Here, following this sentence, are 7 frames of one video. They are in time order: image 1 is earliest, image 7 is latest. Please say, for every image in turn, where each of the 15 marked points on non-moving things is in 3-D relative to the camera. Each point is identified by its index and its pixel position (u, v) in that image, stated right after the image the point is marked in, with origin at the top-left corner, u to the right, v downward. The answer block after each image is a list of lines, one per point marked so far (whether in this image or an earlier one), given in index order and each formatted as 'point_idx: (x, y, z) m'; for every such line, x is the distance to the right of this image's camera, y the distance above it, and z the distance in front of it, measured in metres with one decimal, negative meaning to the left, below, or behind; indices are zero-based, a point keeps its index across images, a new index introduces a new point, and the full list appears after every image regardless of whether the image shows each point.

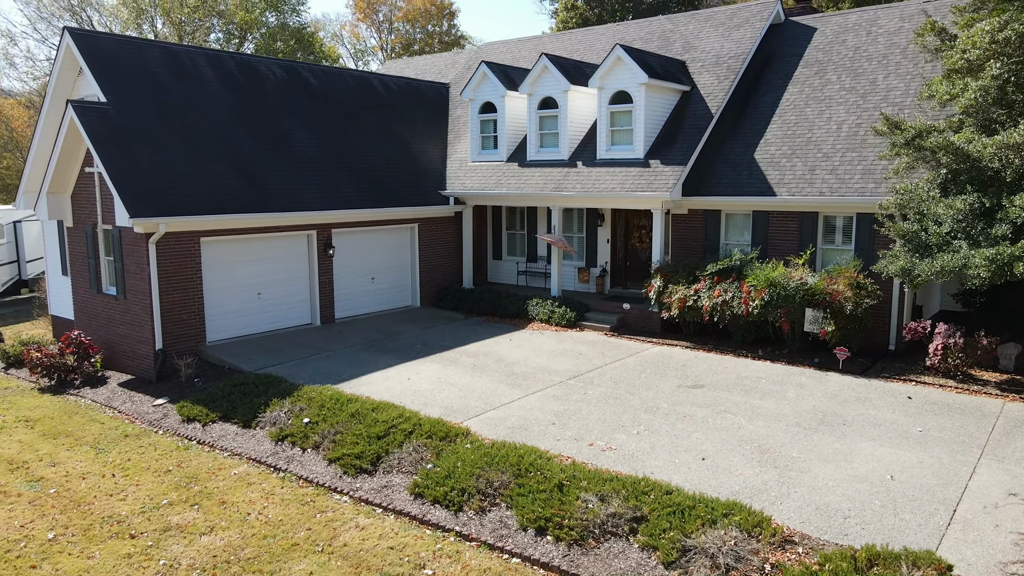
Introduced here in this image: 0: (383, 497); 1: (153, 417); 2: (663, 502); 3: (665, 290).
0: (-1.6, -2.5, +9.2) m
1: (-5.9, -2.1, +12.5) m
2: (+1.6, -2.3, +8.2) m
3: (+3.2, 0.0, +16.1) m
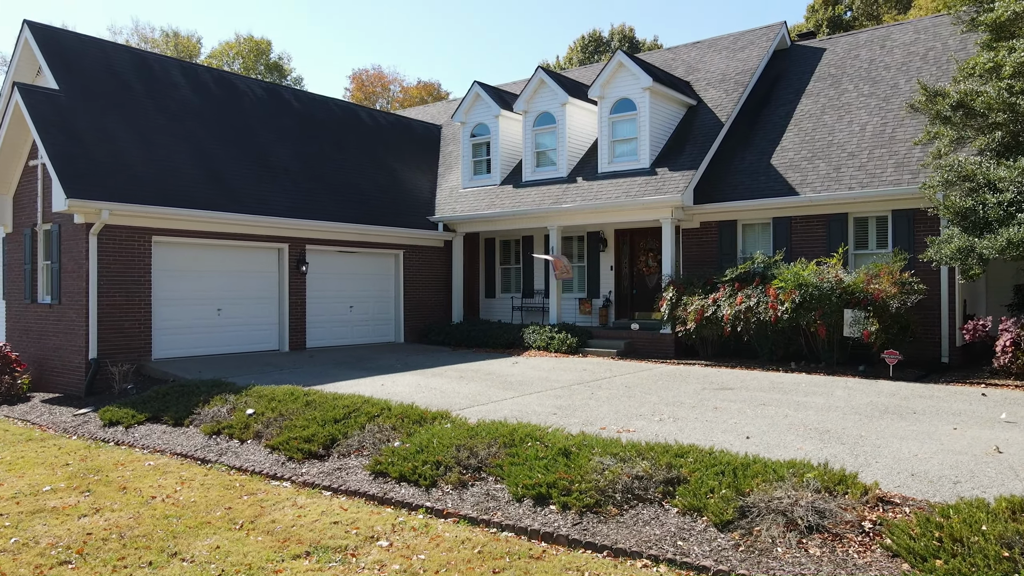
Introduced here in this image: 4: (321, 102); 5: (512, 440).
0: (-1.6, -1.8, +7.0) m
1: (-6.0, -1.9, +10.3) m
2: (+1.5, -1.4, +6.0) m
3: (+3.1, -0.3, +14.2) m
4: (-4.9, +4.8, +19.5) m
5: (0.0, -1.4, +7.1) m
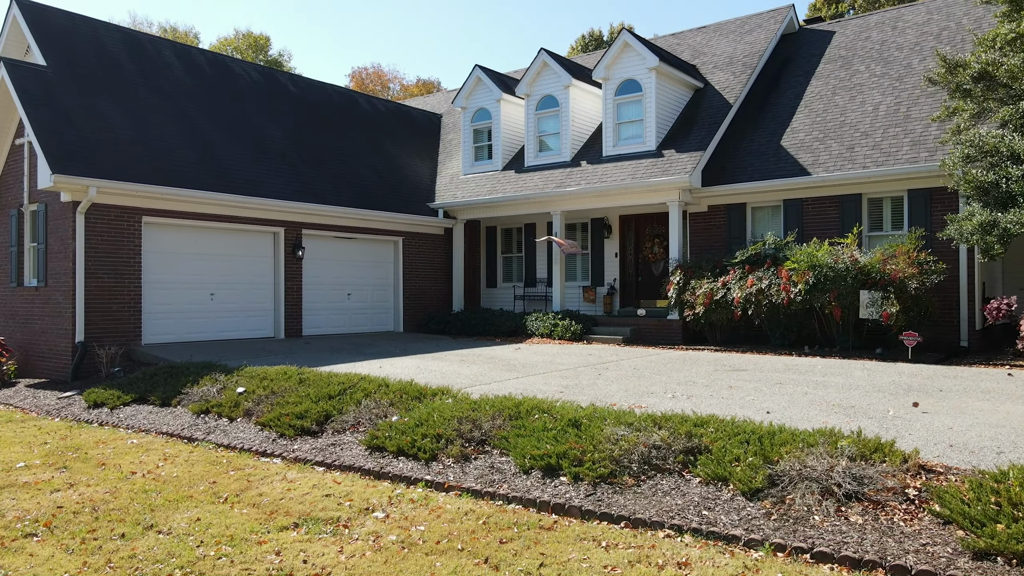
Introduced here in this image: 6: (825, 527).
0: (-1.6, -1.4, +6.6) m
1: (-6.0, -1.5, +9.9) m
2: (+1.6, -1.1, +5.6) m
3: (+3.2, 0.0, +13.8) m
4: (-4.8, +5.0, +19.1) m
5: (0.0, -1.1, +6.6) m
6: (+1.7, -1.3, +4.2) m
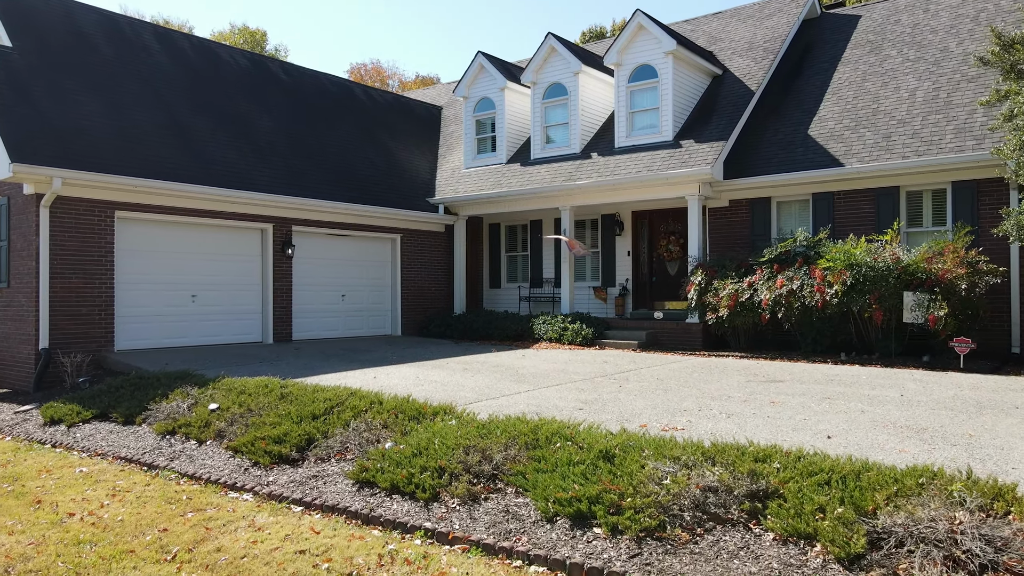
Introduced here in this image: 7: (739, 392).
0: (-1.5, -1.5, +5.5) m
1: (-5.9, -1.6, +8.8) m
2: (+1.7, -1.1, +4.5) m
3: (+3.3, 0.0, +12.7) m
4: (-4.7, +5.0, +18.0) m
5: (+0.2, -1.1, +5.5) m
6: (+1.9, -1.3, +3.1) m
7: (+2.5, -1.1, +8.3) m
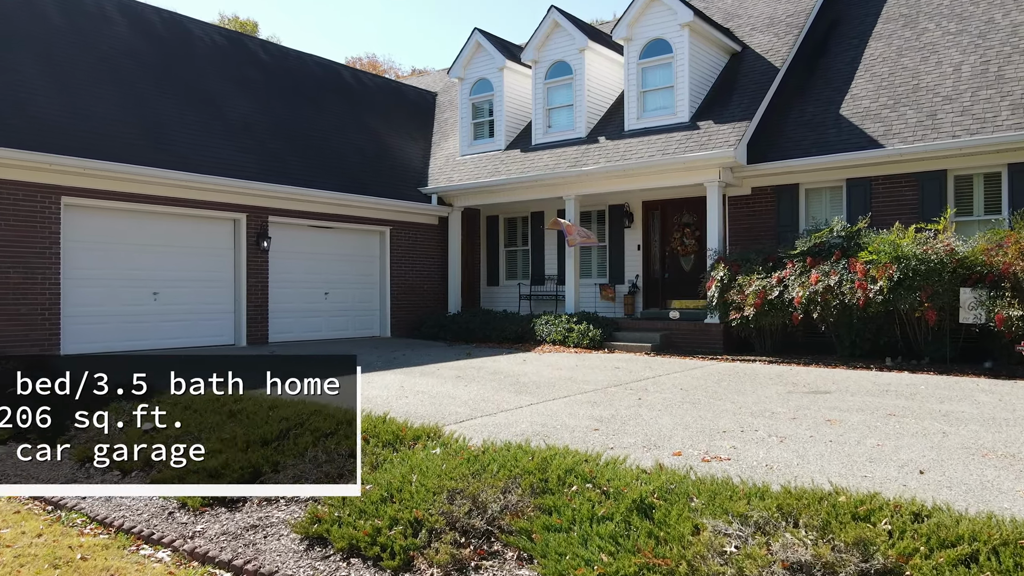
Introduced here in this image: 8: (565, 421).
0: (-1.5, -1.4, +4.1) m
1: (-5.9, -1.5, +7.4) m
2: (+1.7, -1.0, +3.2) m
3: (+3.3, 0.0, +11.3) m
4: (-4.7, +5.1, +16.6) m
5: (+0.2, -1.1, +4.2) m
6: (+1.9, -1.3, +1.8) m
7: (+2.5, -1.1, +7.0) m
8: (+0.5, -1.1, +6.4) m
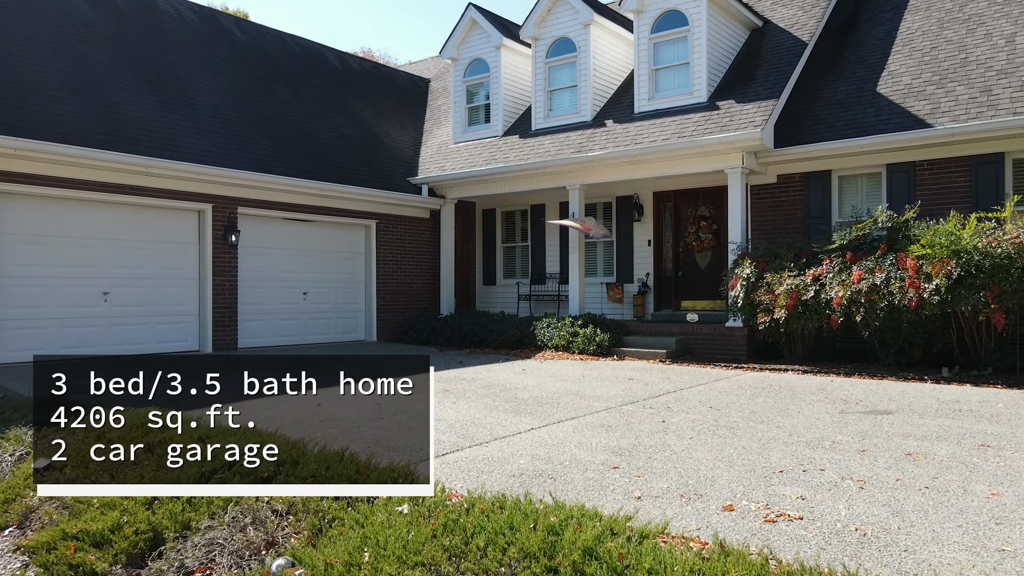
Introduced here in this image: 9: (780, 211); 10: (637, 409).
0: (-1.5, -1.4, +2.8) m
1: (-5.9, -1.5, +6.1) m
2: (+1.7, -1.0, +1.8) m
3: (+3.2, +0.1, +10.0) m
4: (-4.8, +5.1, +15.3) m
5: (+0.1, -1.0, +2.9) m
6: (+1.8, -1.3, +0.4) m
7: (+2.5, -1.1, +5.7) m
8: (+0.4, -1.1, +5.1) m
9: (+4.0, +1.2, +11.2) m
10: (+1.1, -1.1, +6.8) m
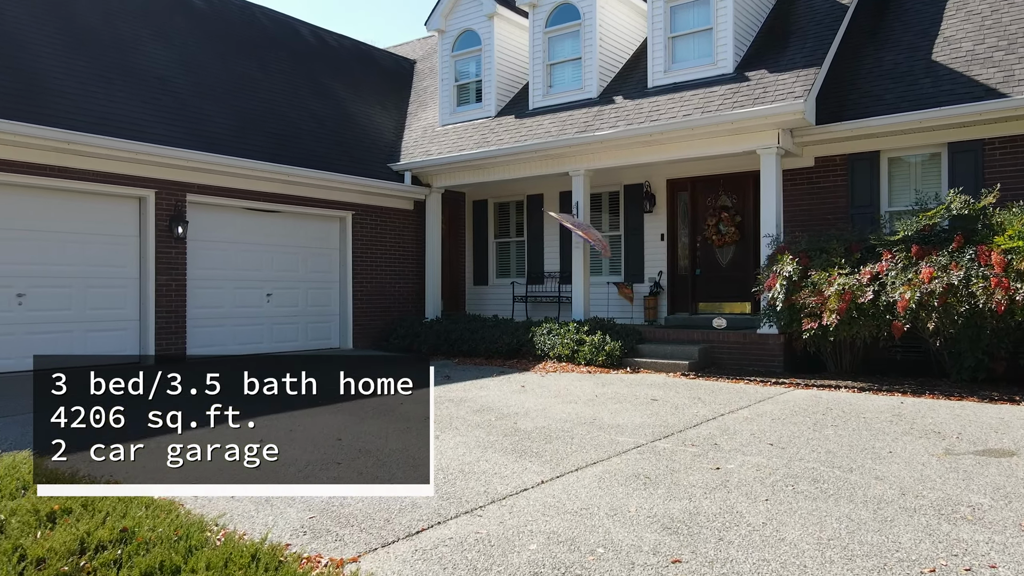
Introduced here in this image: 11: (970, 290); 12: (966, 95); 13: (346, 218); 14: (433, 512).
0: (-1.4, -1.4, +1.1) m
1: (-5.9, -1.5, +4.4) m
2: (+1.8, -1.0, +0.2) m
3: (+3.2, 0.0, +8.4) m
4: (-4.9, +5.1, +13.6) m
5: (+0.2, -1.1, +1.2) m
6: (+1.9, -1.3, -1.1) m
7: (+2.5, -1.1, +4.1) m
8: (+0.5, -1.1, +3.5) m
9: (+3.9, +1.1, +9.7) m
10: (+1.1, -1.1, +5.2) m
11: (+4.3, 0.0, +7.1) m
12: (+5.1, +2.2, +8.5) m
13: (-2.6, +1.1, +11.9) m
14: (-0.4, -1.1, +3.8) m
